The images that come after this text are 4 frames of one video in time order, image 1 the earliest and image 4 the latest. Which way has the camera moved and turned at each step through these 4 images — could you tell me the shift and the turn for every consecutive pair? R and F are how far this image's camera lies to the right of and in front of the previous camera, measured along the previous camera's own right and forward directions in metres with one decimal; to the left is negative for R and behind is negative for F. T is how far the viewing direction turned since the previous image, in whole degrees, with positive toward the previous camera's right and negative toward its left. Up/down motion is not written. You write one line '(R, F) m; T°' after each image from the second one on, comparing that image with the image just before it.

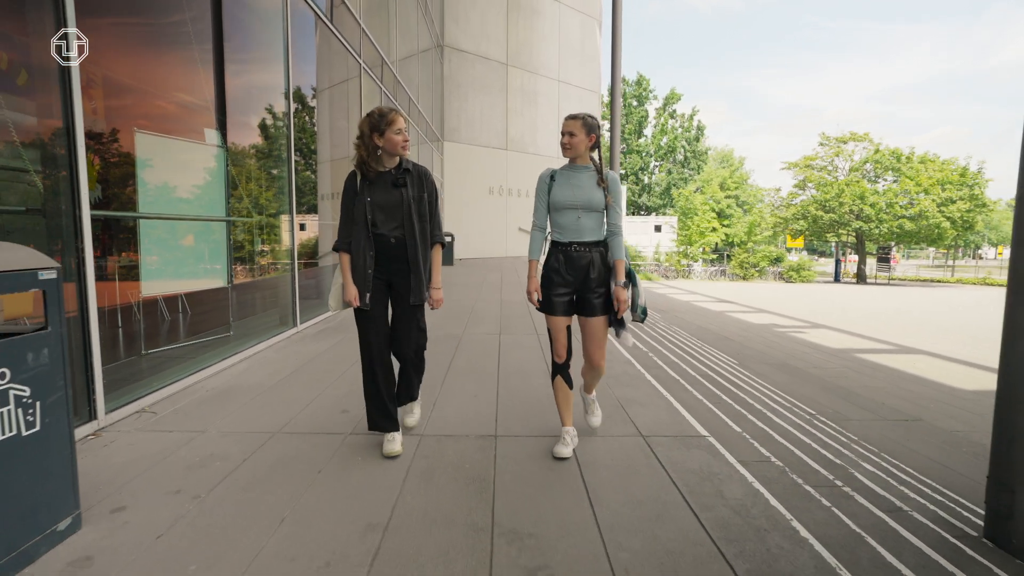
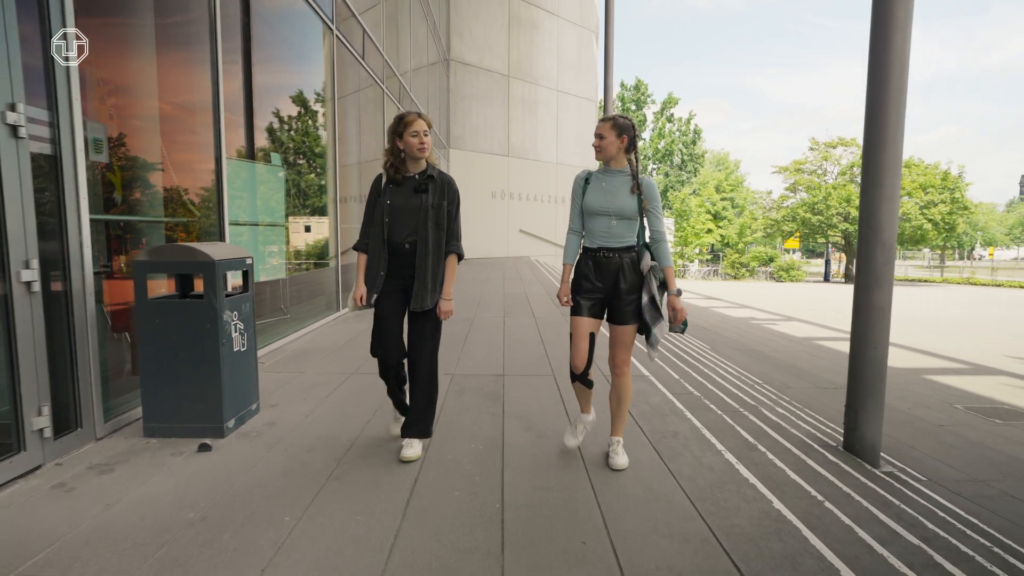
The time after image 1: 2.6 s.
(0.0, -1.4) m; 0°
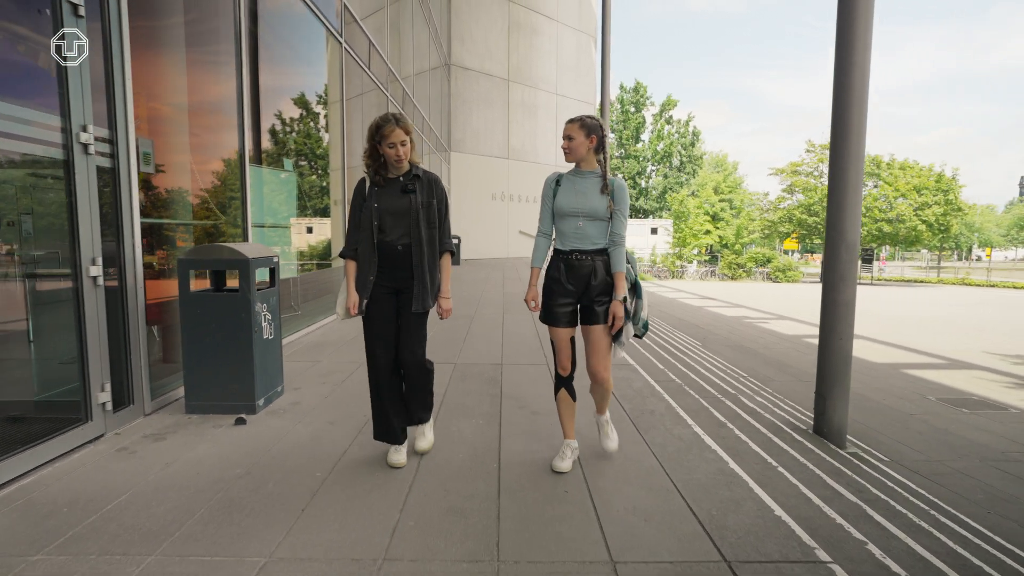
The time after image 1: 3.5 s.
(0.0, -0.4) m; 0°
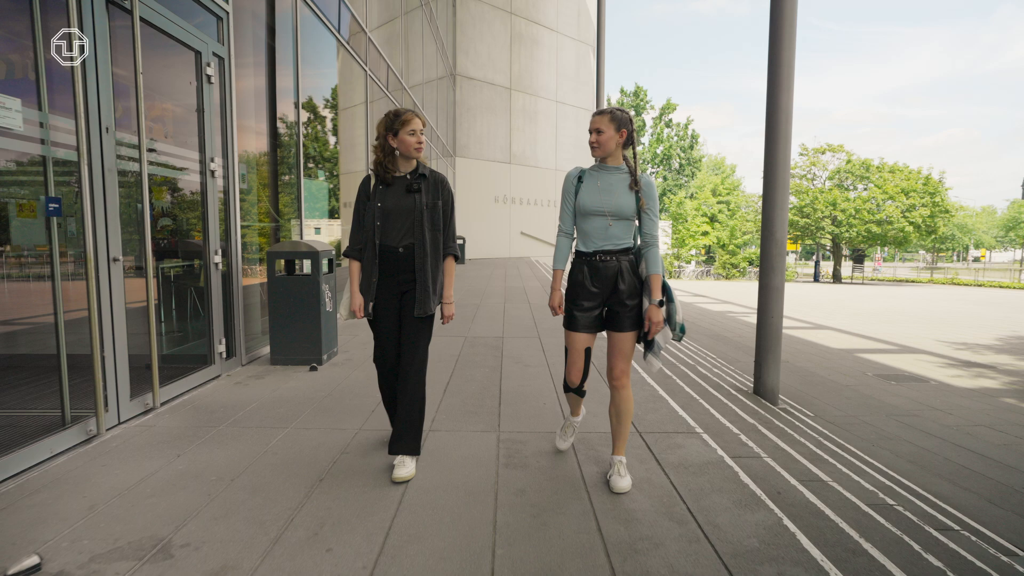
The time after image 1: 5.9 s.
(0.0, -1.2) m; 0°
